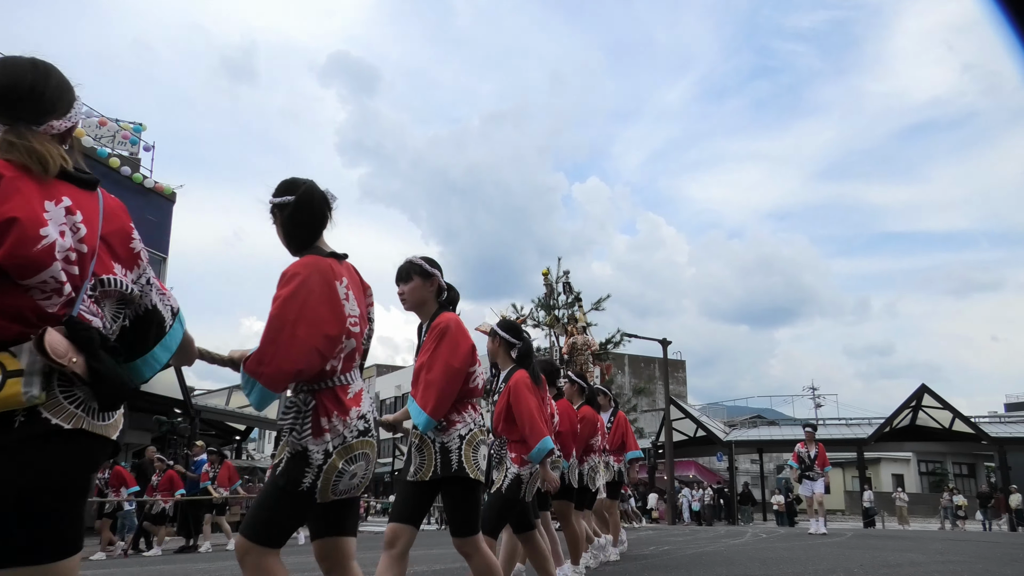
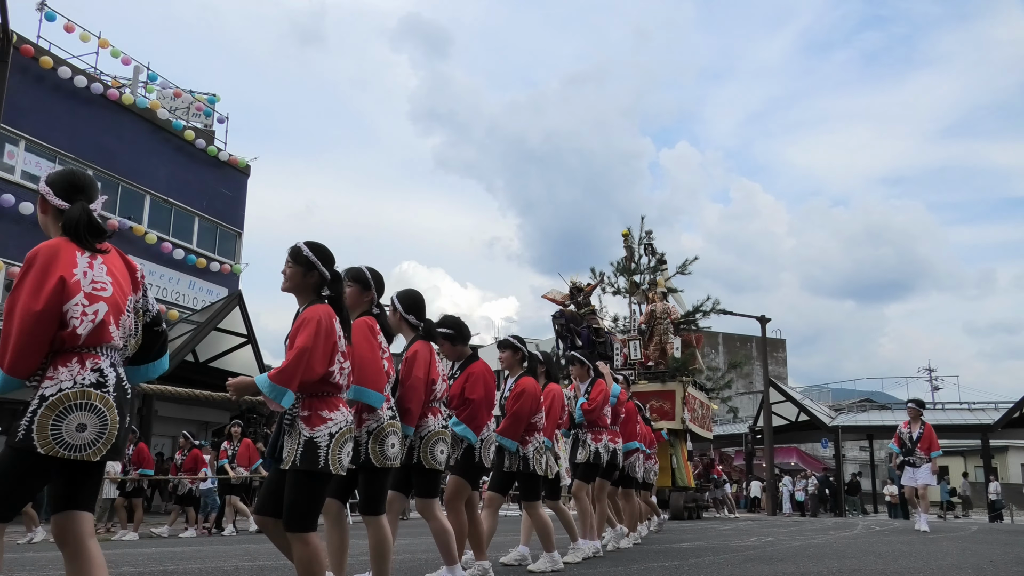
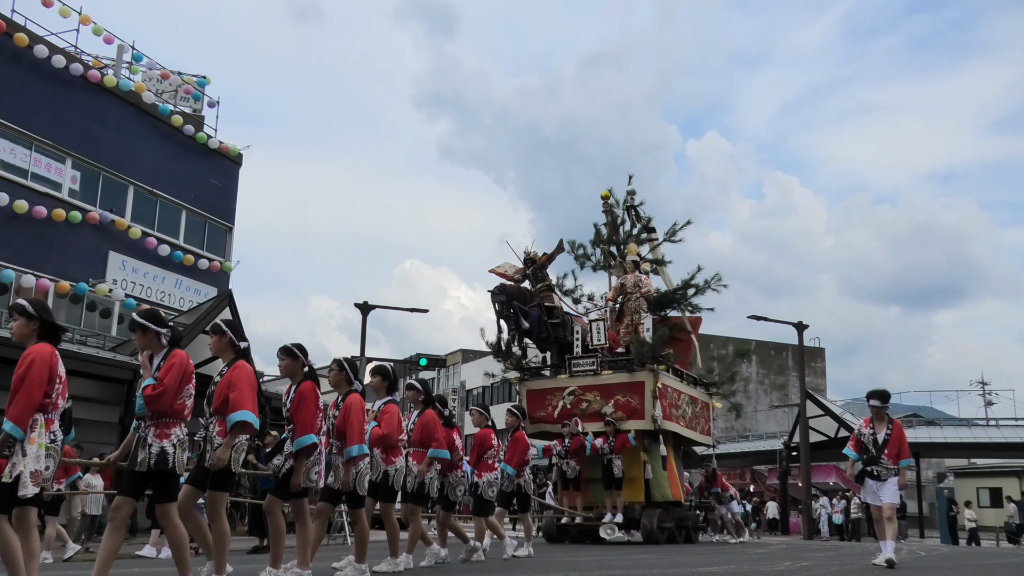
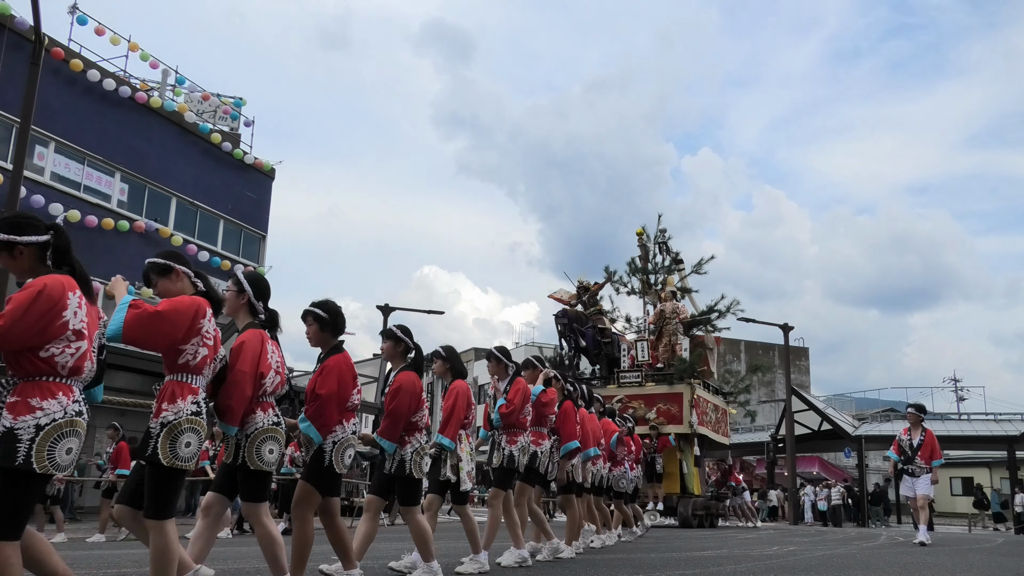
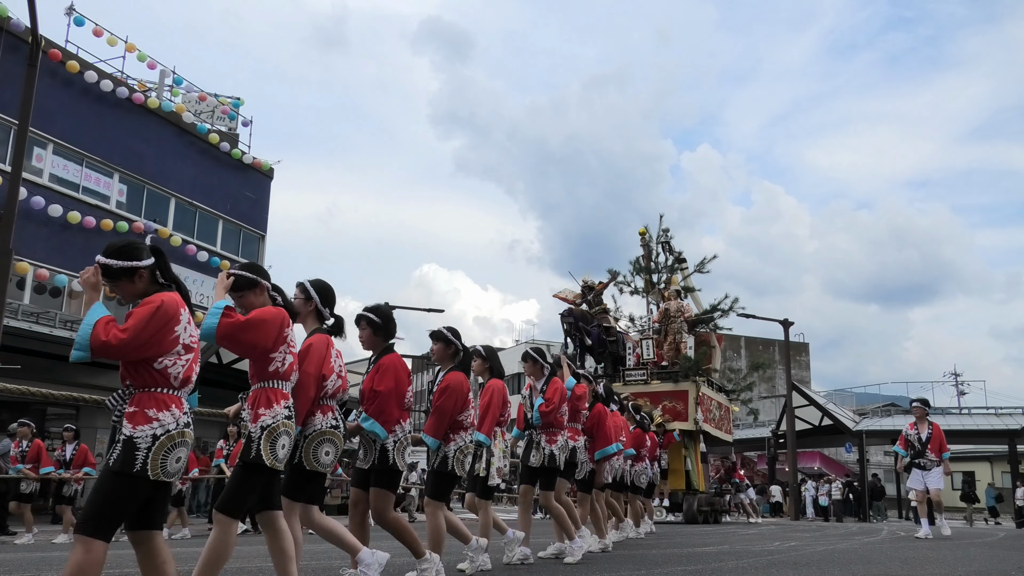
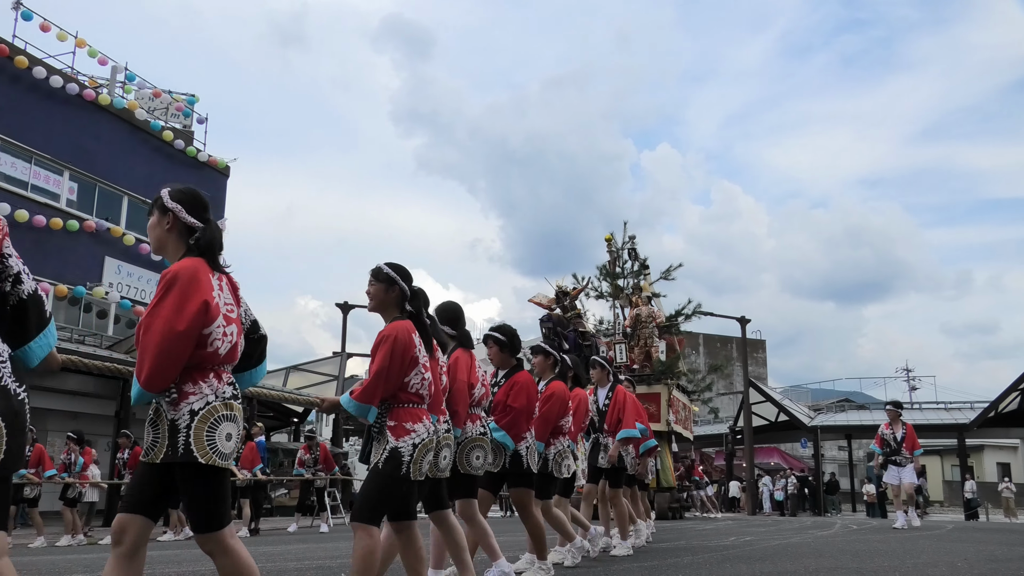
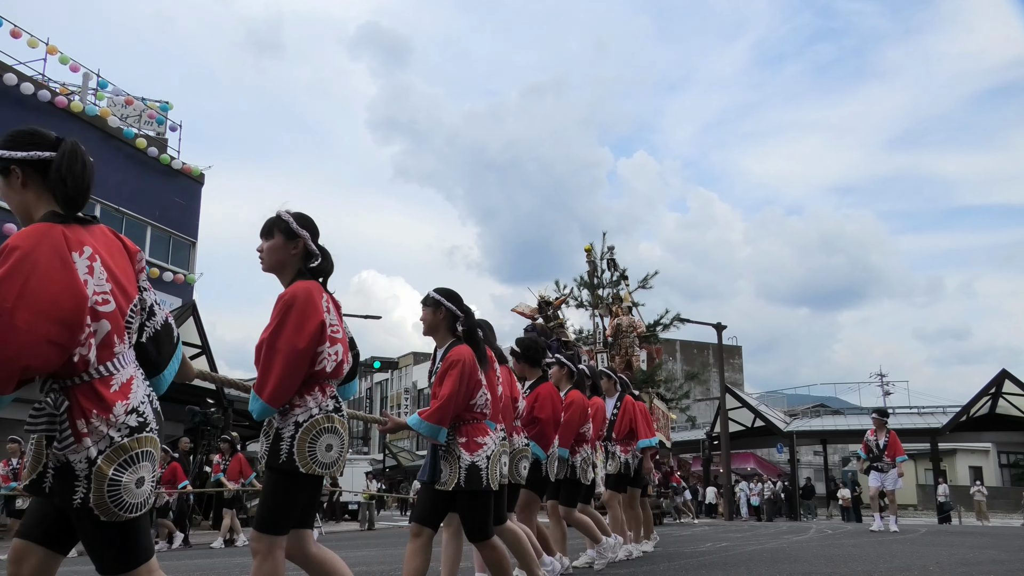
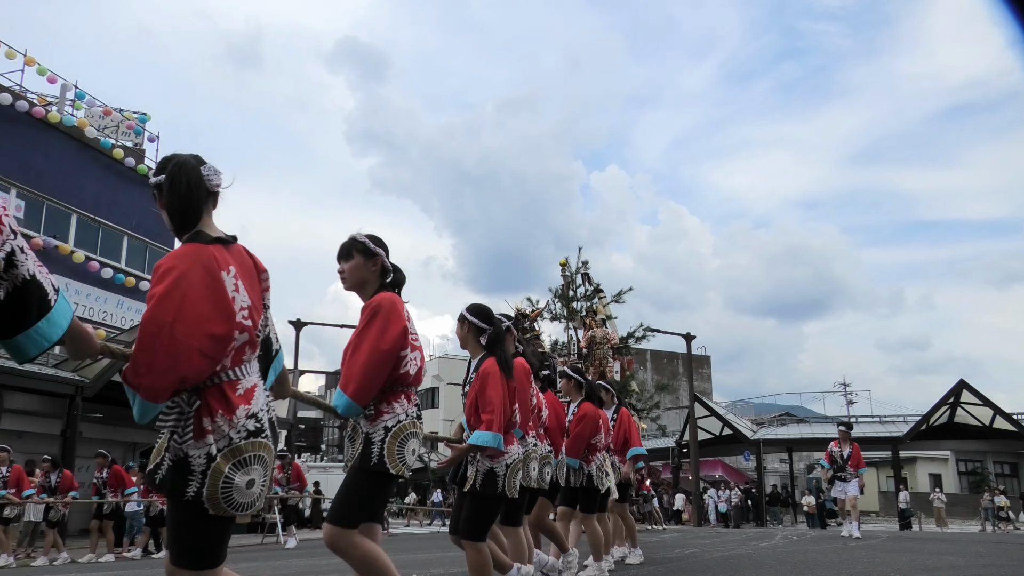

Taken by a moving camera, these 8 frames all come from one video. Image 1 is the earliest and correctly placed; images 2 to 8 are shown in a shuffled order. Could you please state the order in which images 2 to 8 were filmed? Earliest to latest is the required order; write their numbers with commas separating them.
8, 7, 6, 2, 5, 4, 3
